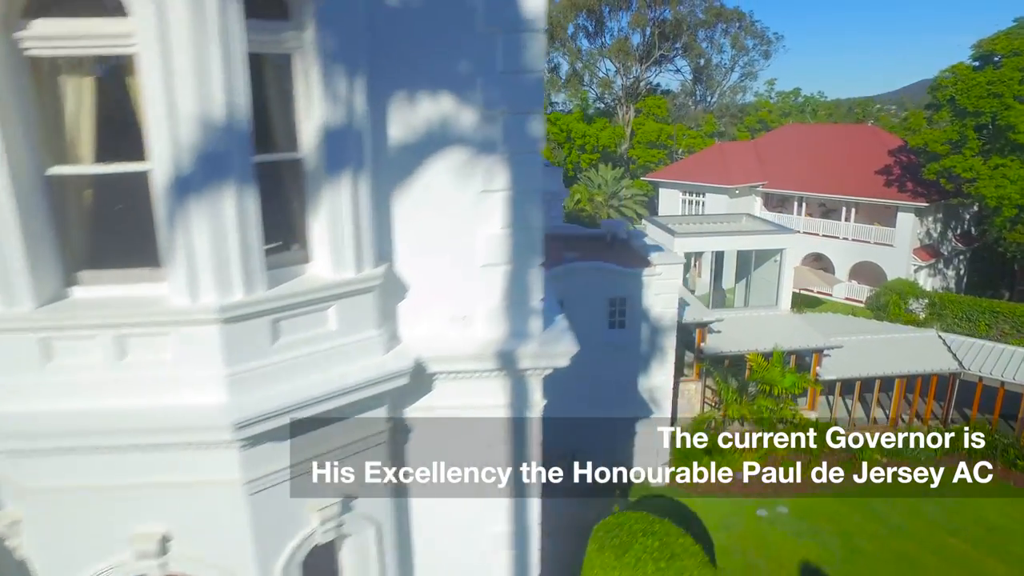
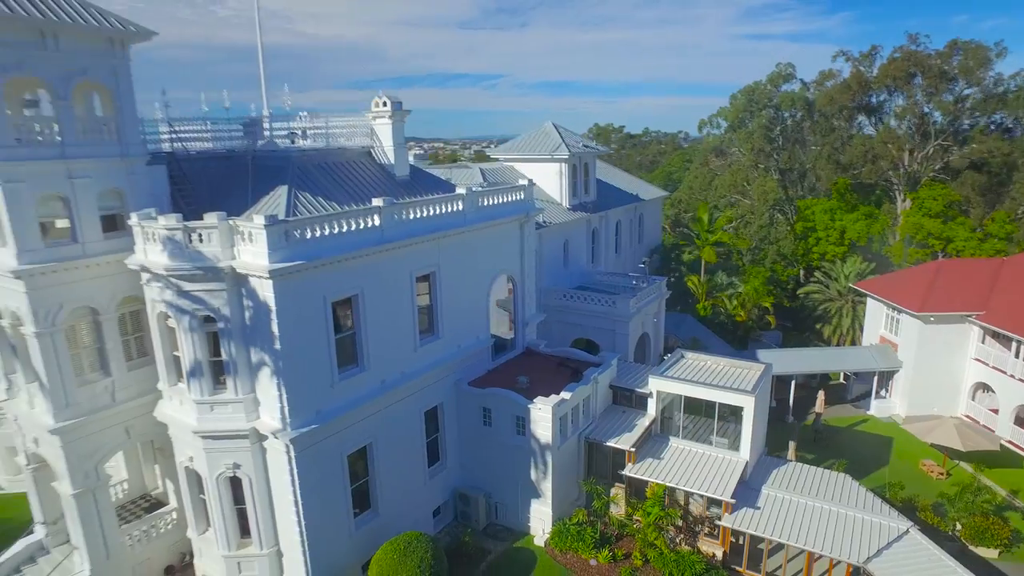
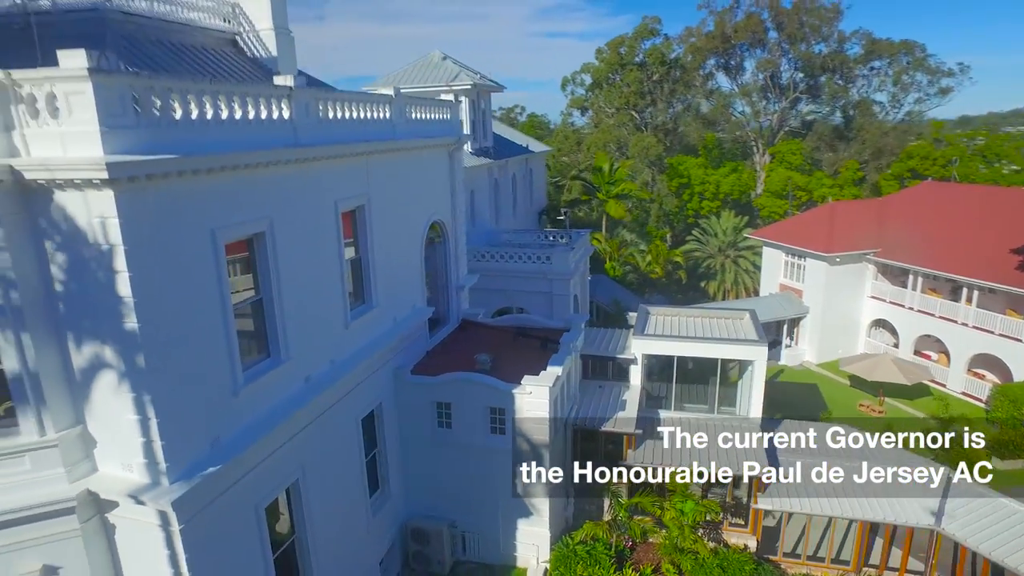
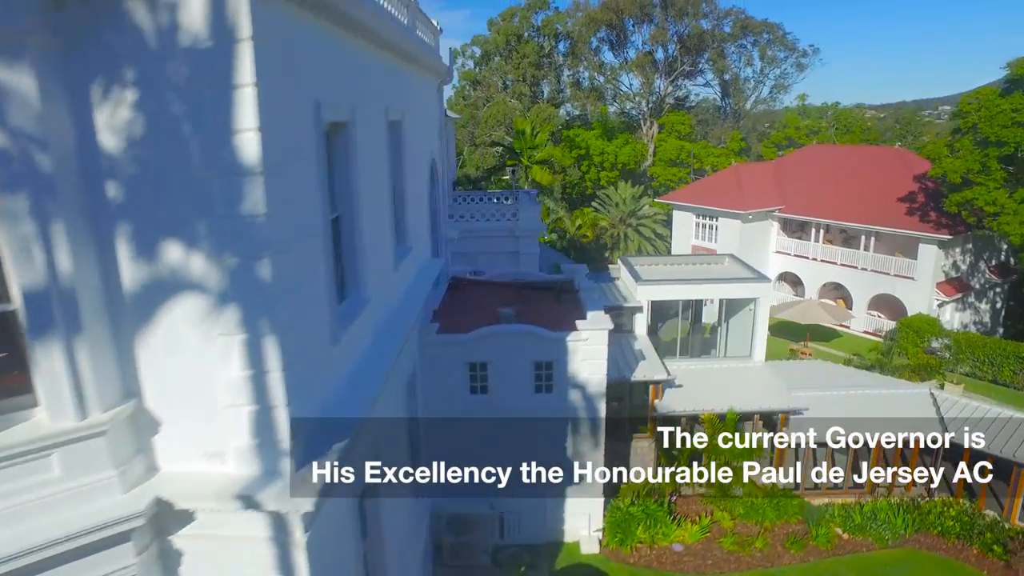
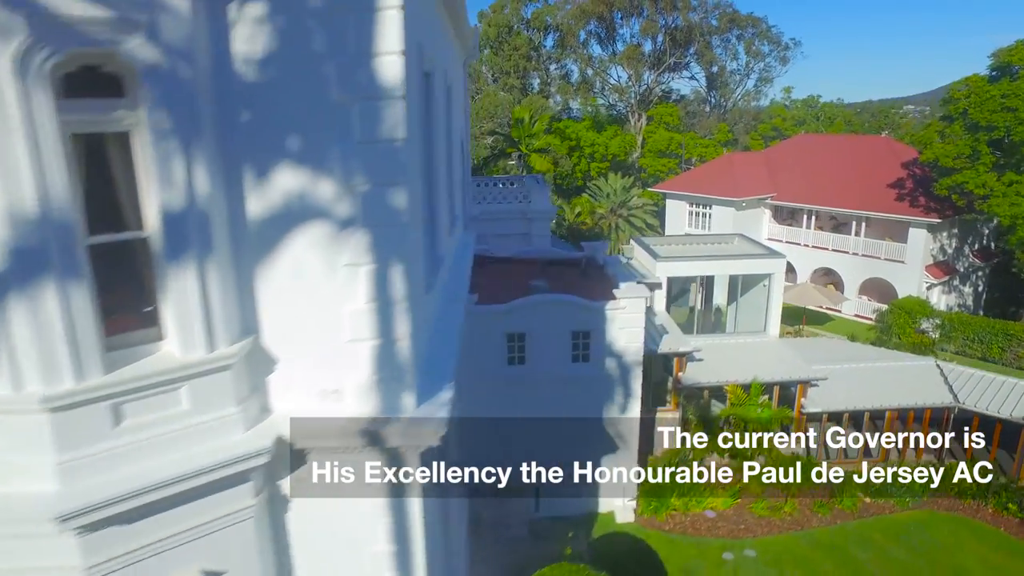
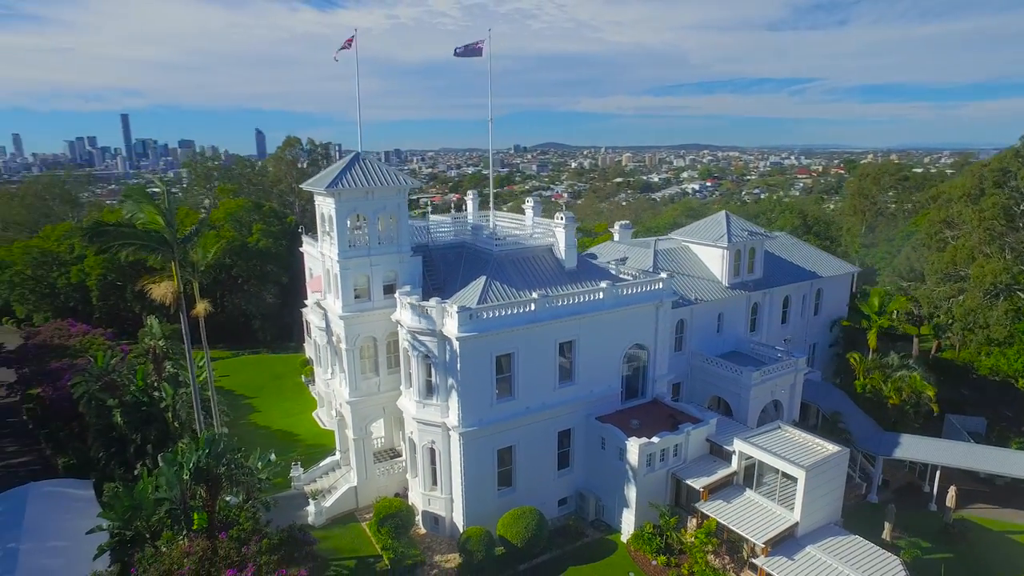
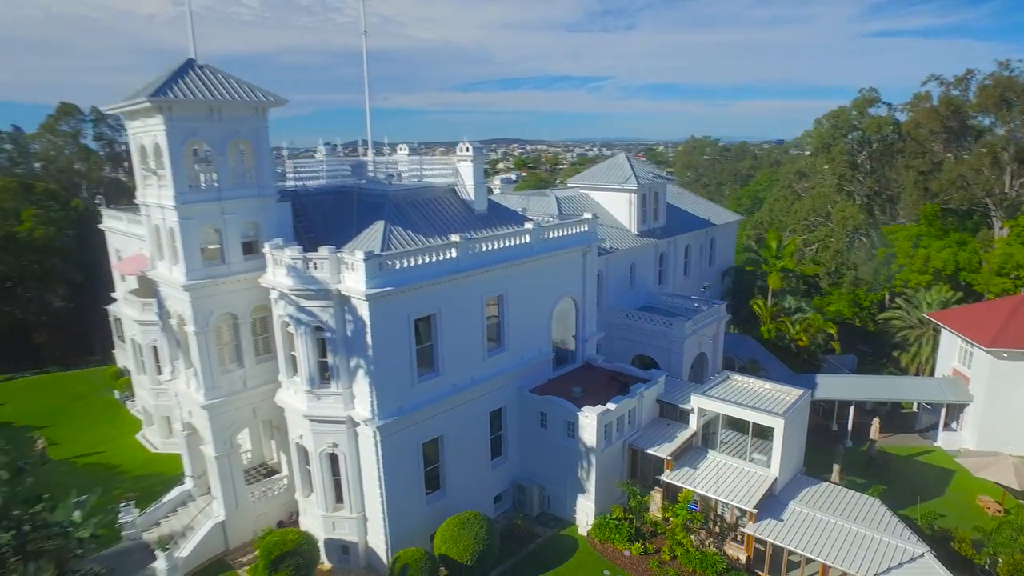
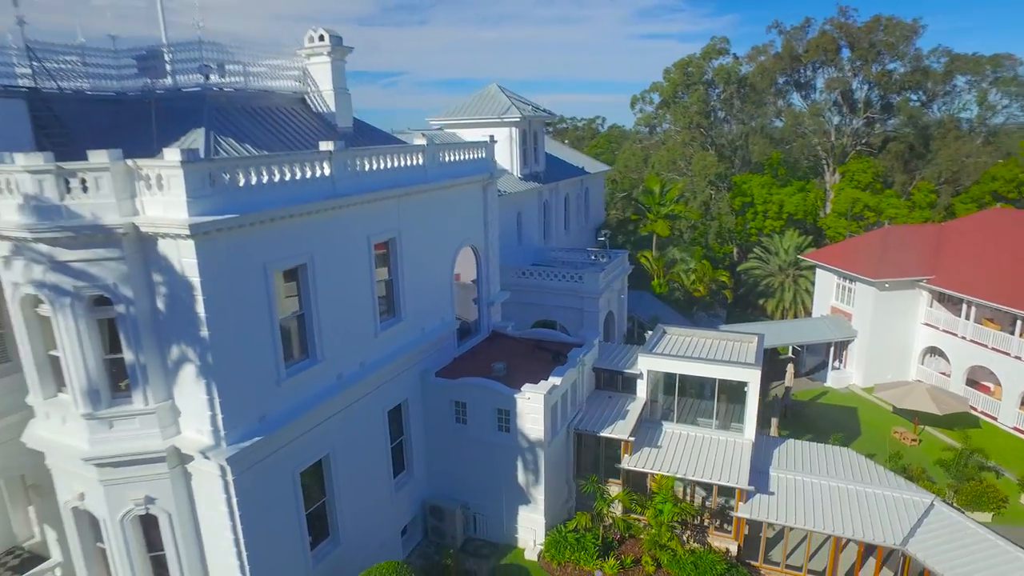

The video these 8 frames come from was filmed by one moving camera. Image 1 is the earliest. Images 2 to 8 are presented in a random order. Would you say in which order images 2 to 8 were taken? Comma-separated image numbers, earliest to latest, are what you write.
5, 4, 3, 8, 2, 7, 6
